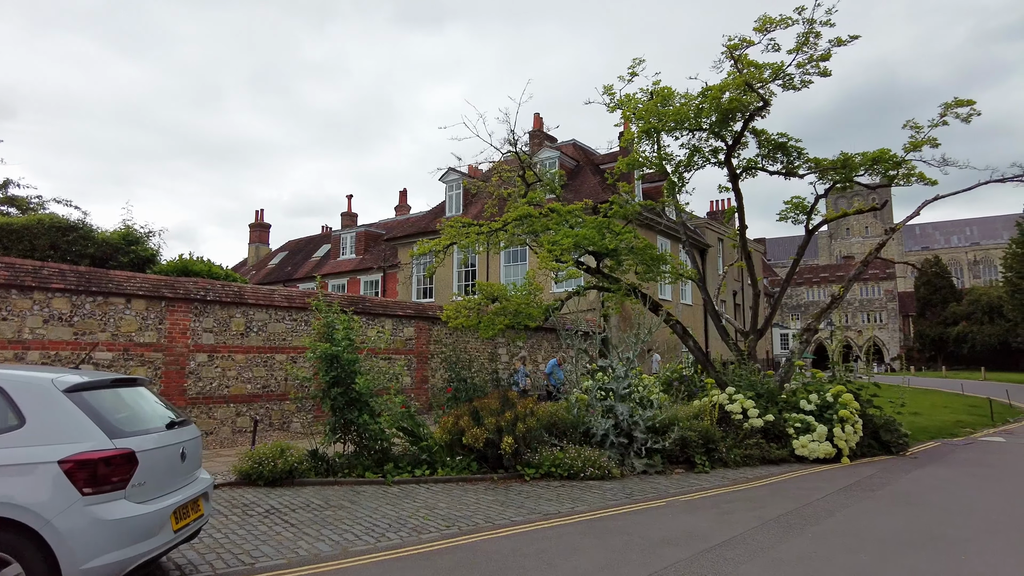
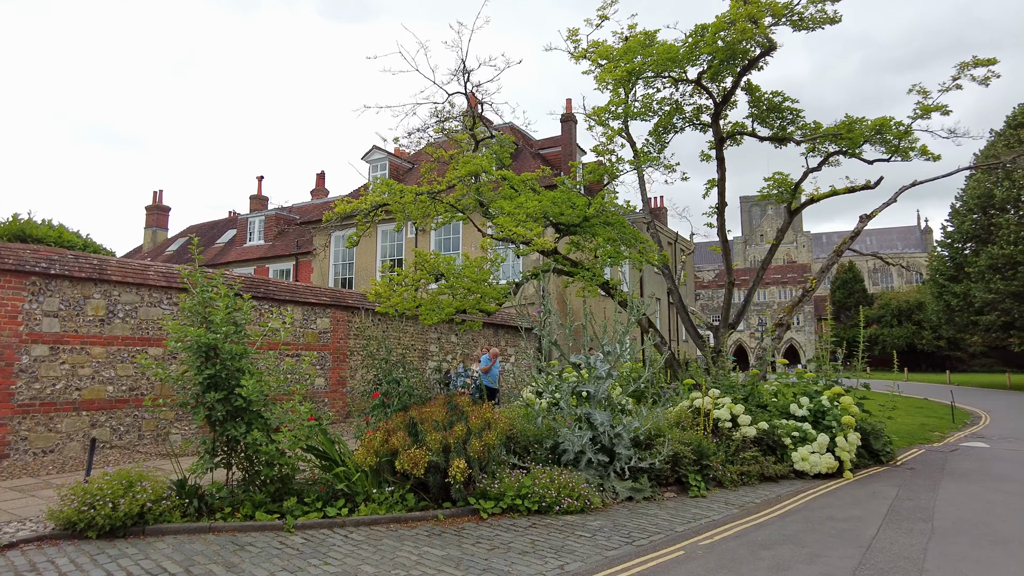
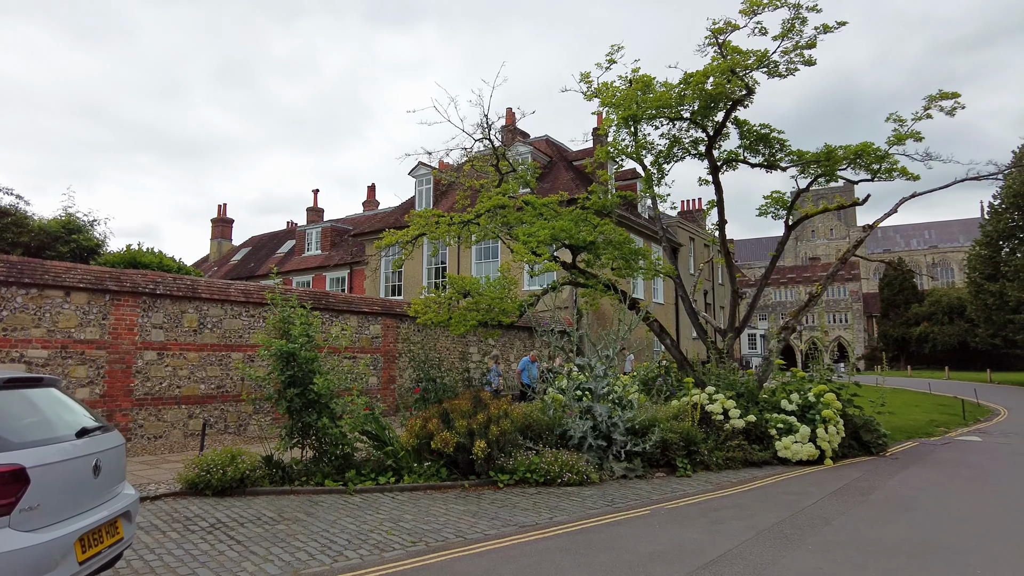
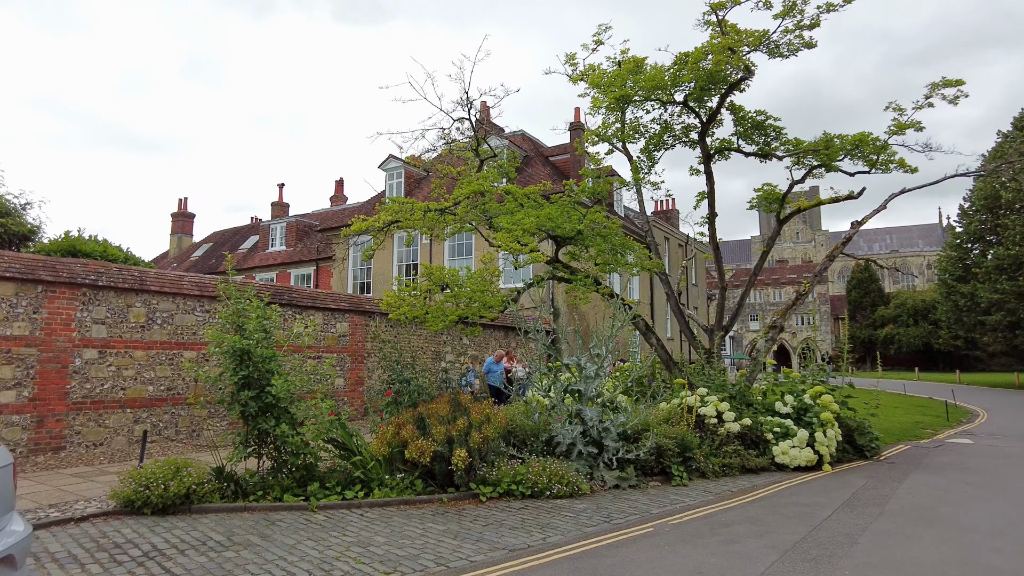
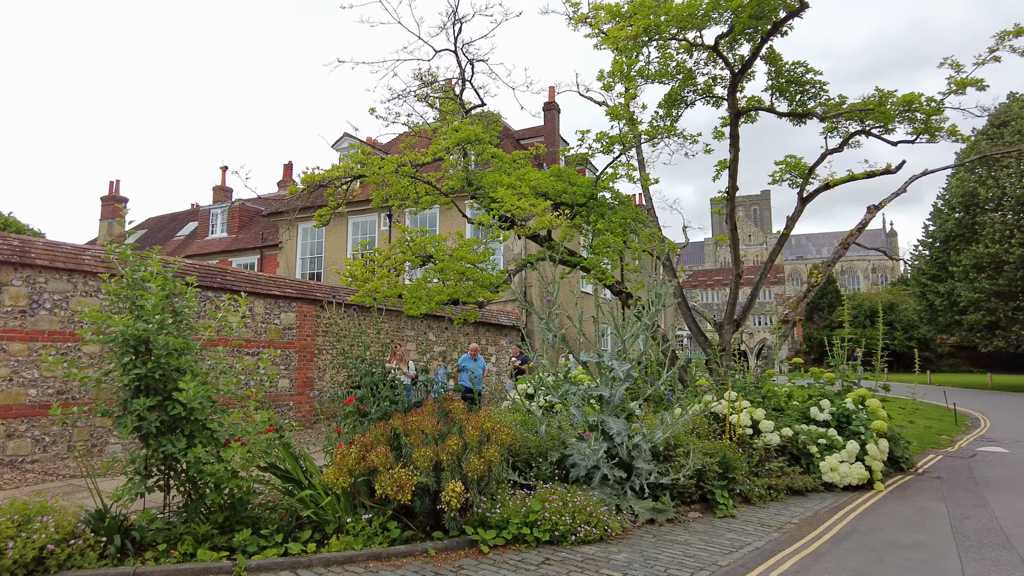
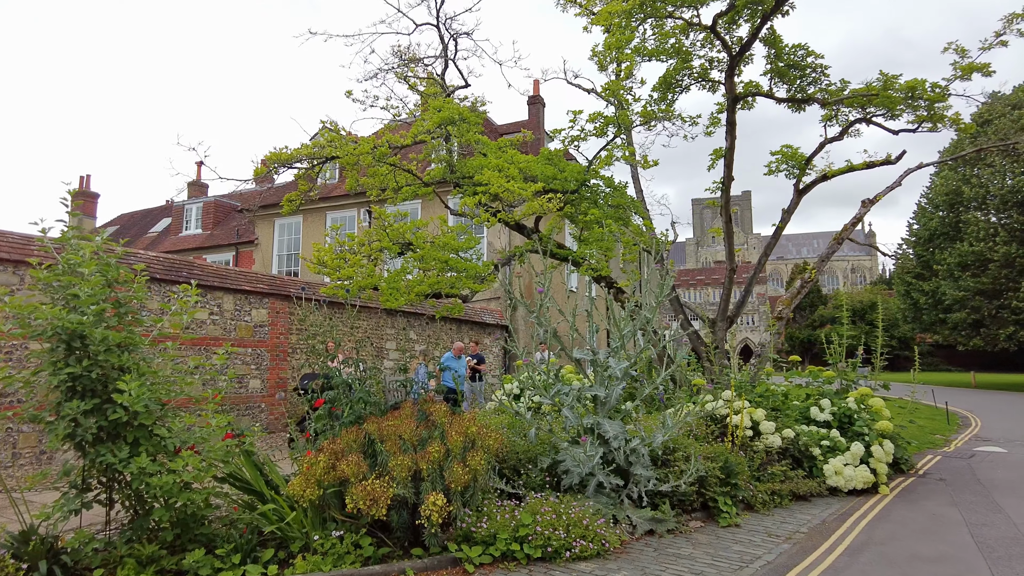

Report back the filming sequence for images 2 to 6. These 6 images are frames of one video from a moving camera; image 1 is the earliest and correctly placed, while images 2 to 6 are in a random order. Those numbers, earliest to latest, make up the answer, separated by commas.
3, 4, 2, 5, 6
